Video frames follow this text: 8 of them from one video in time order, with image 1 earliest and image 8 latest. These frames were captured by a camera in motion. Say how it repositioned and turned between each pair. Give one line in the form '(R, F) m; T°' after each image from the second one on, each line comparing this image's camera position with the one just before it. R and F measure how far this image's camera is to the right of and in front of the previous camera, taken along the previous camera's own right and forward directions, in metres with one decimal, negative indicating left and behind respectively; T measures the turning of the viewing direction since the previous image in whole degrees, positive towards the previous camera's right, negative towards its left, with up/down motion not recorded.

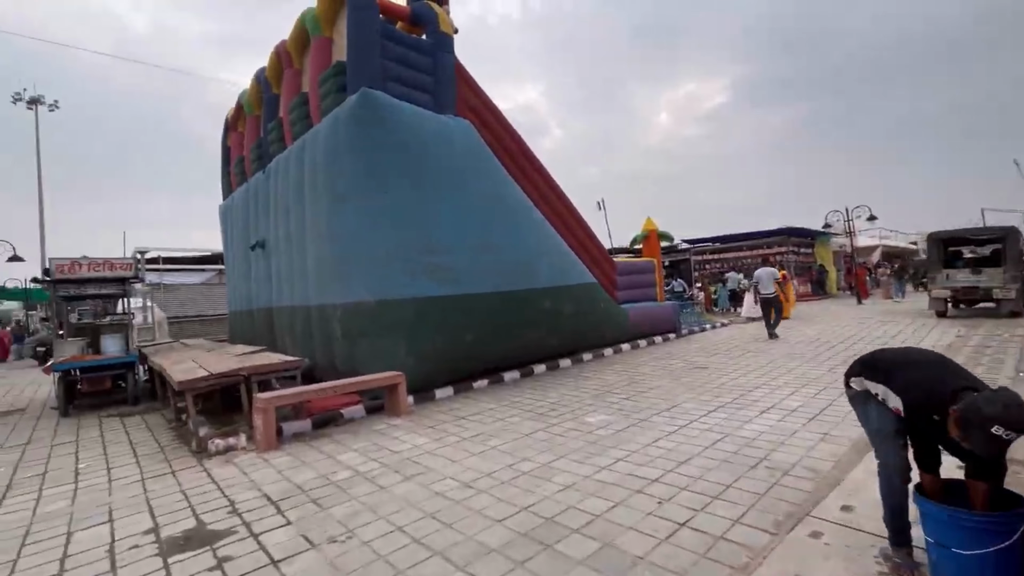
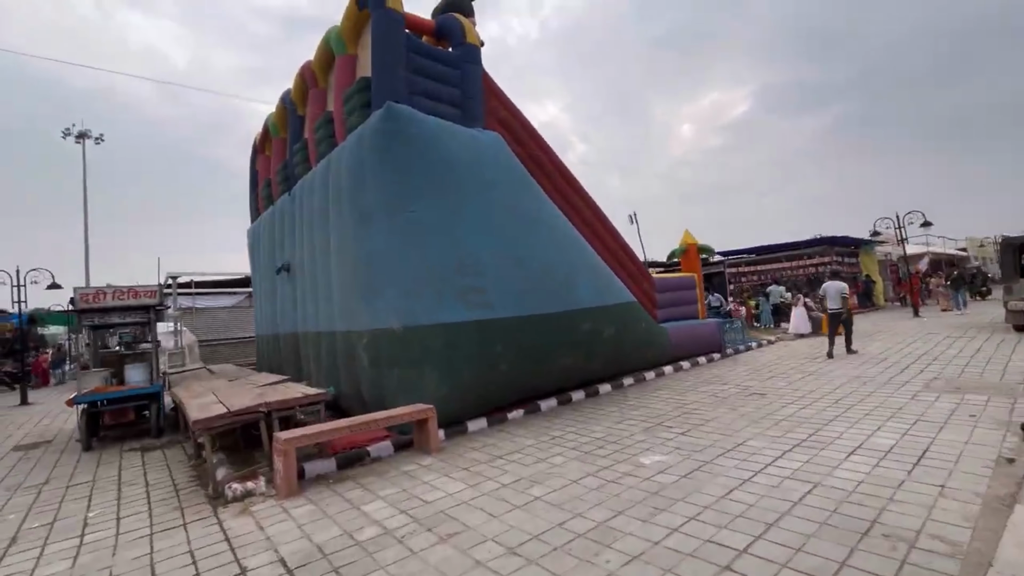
(-0.2, +0.5) m; -3°
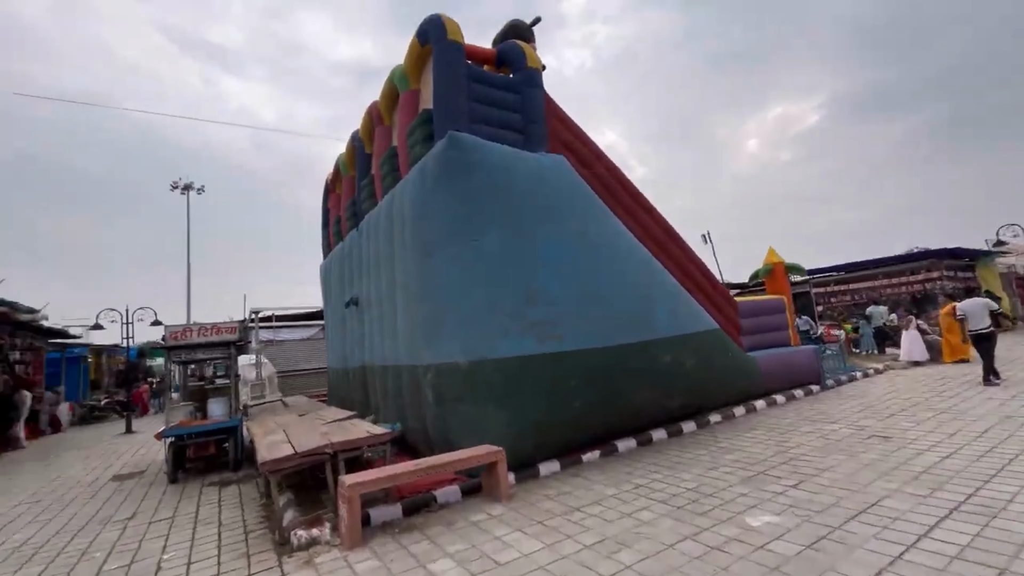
(-0.1, +0.4) m; -8°
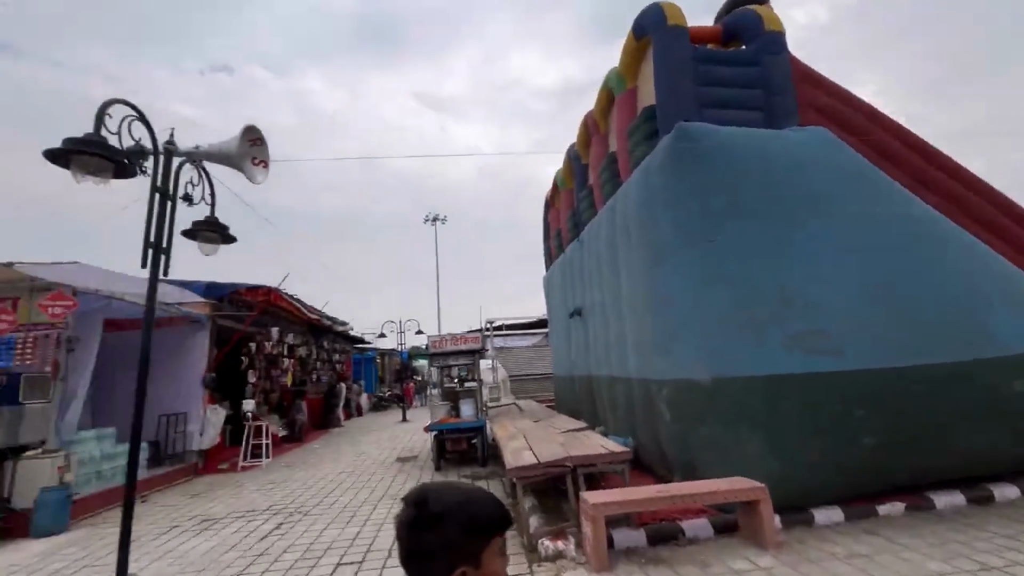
(-0.3, +0.2) m; -26°
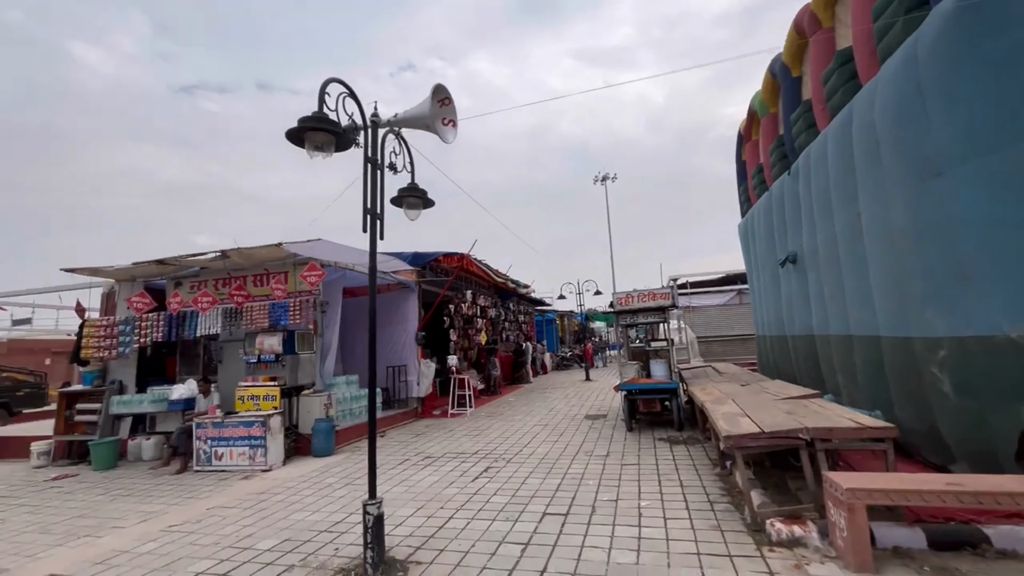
(-0.2, +0.3) m; -22°
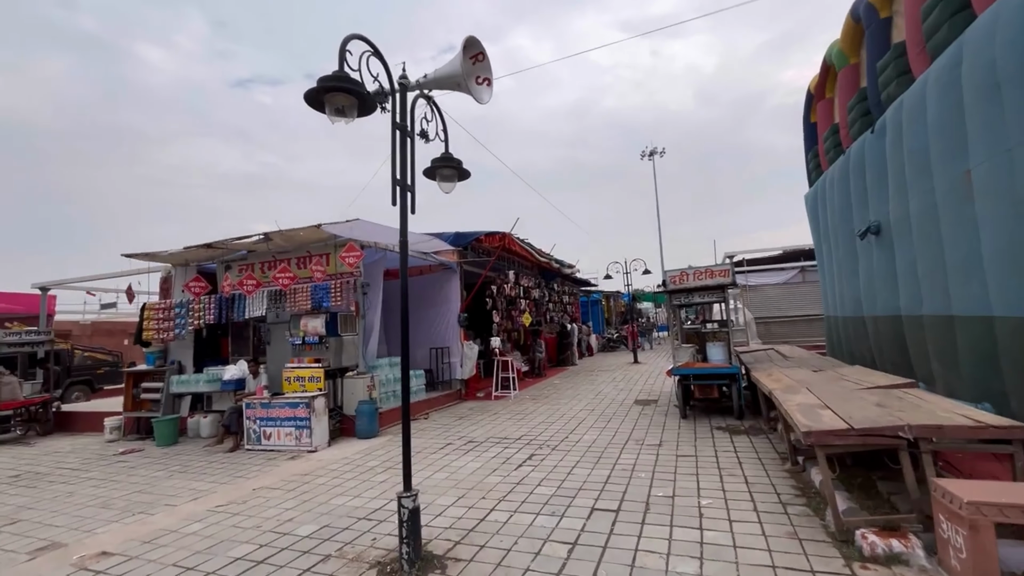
(0.0, +0.4) m; -6°
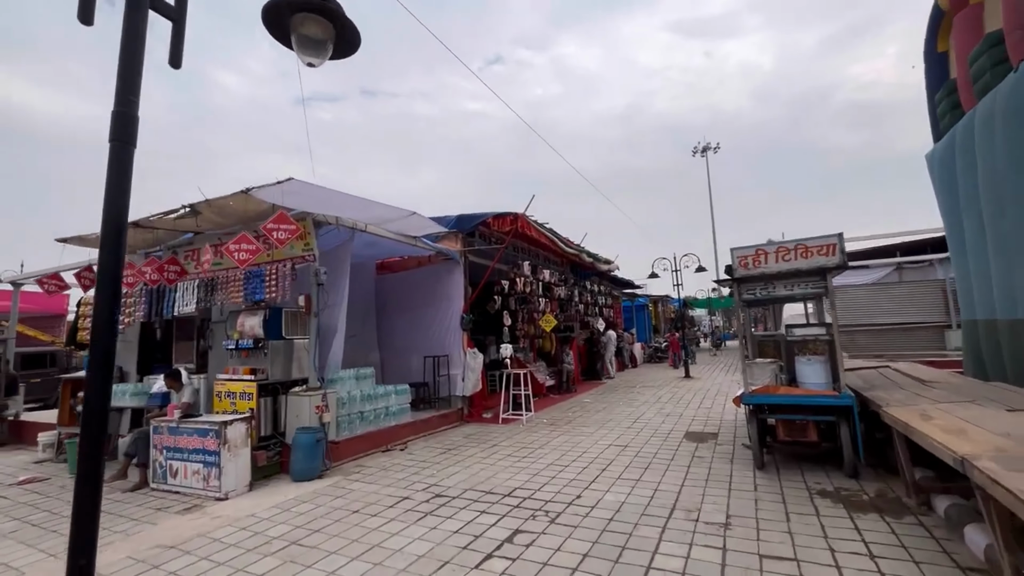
(+0.6, +2.1) m; -6°
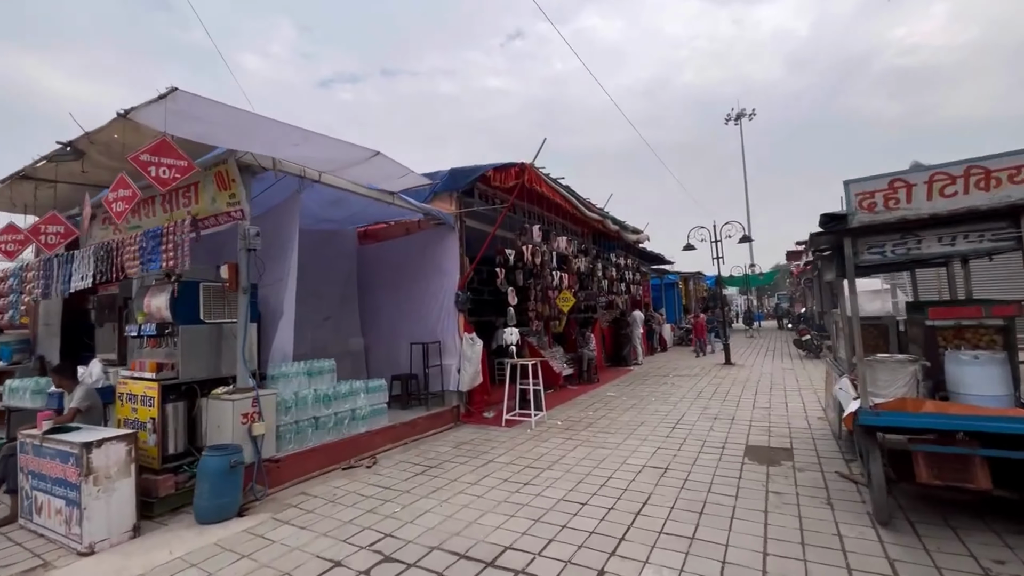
(+0.2, +1.6) m; -3°
